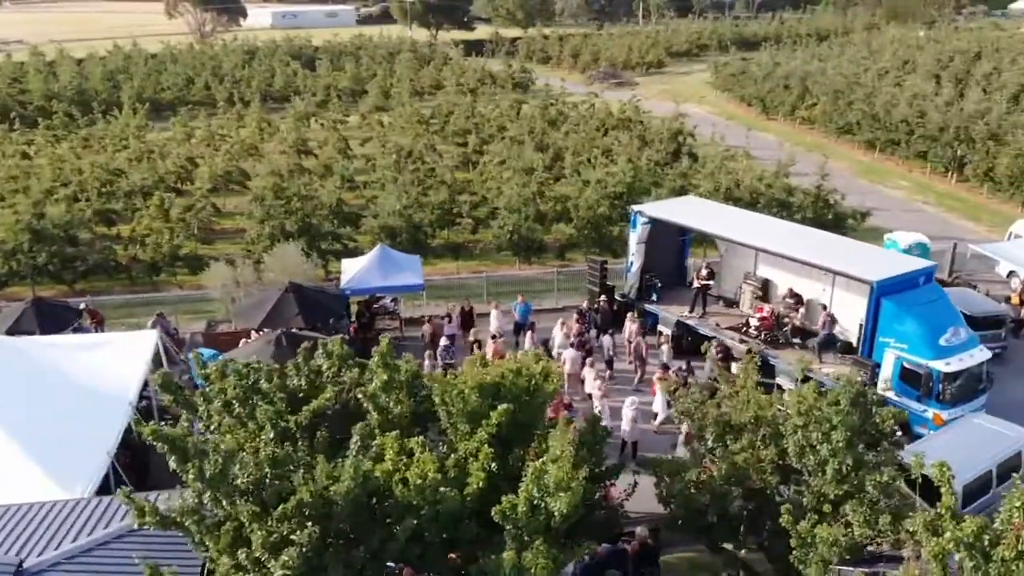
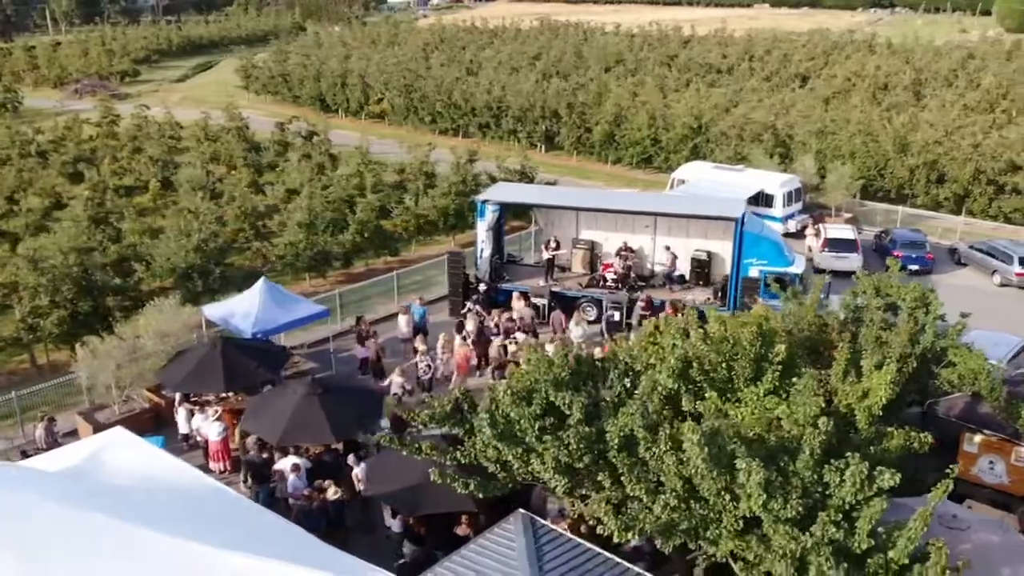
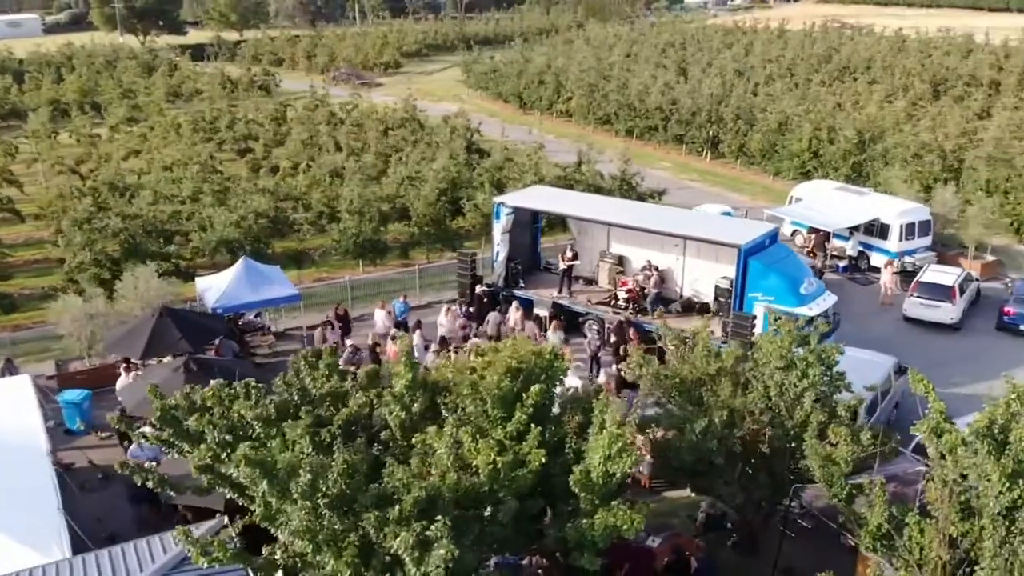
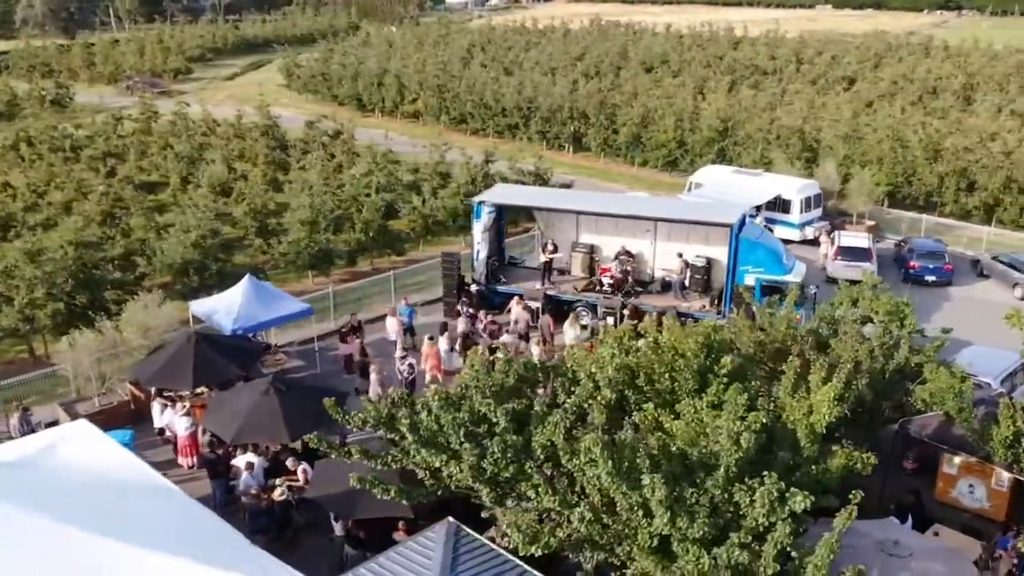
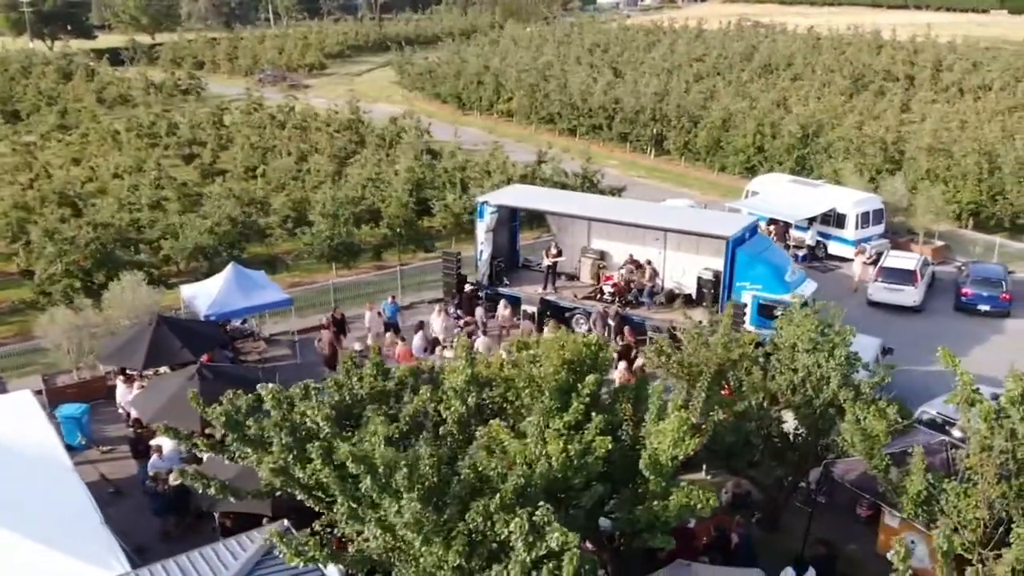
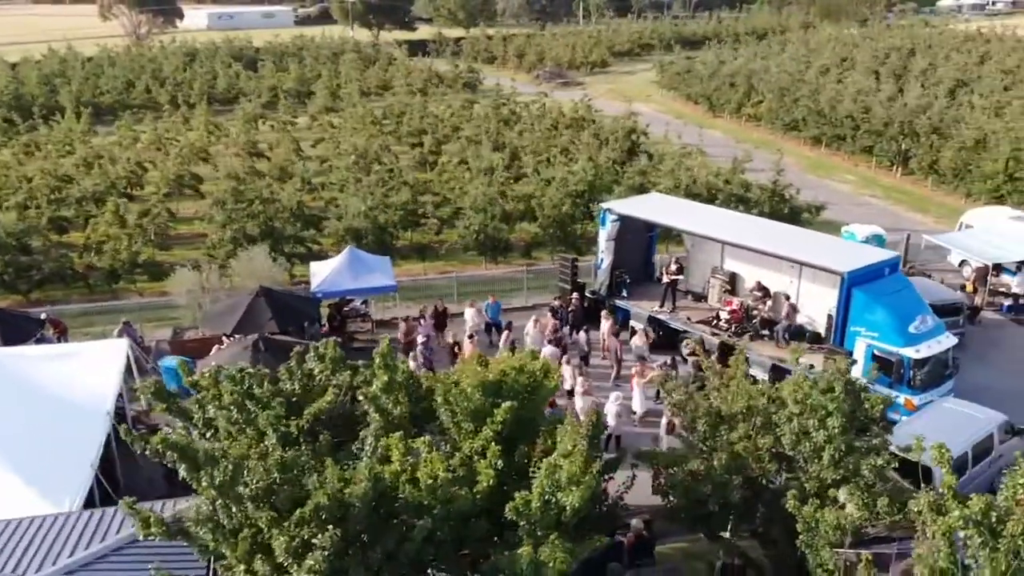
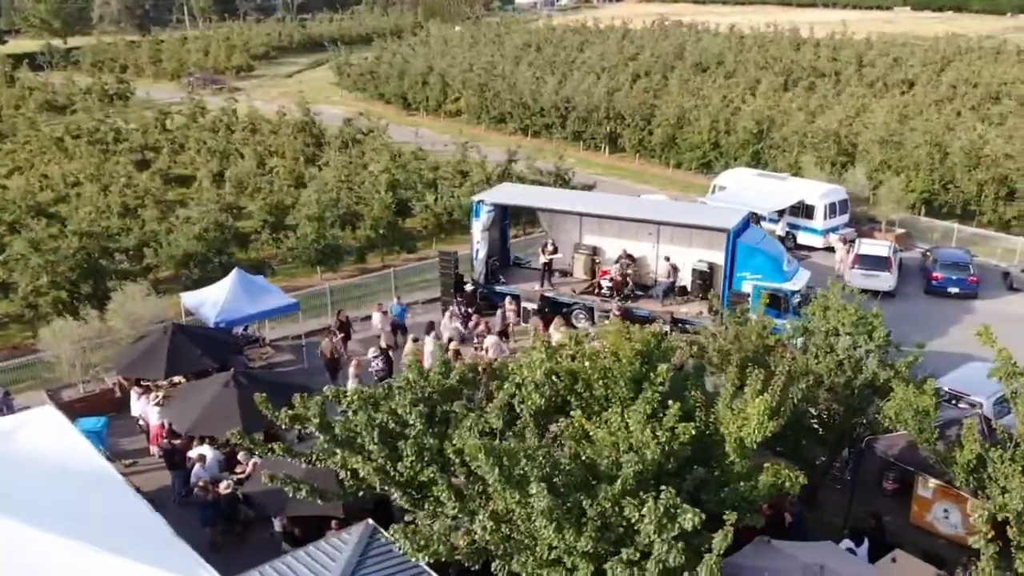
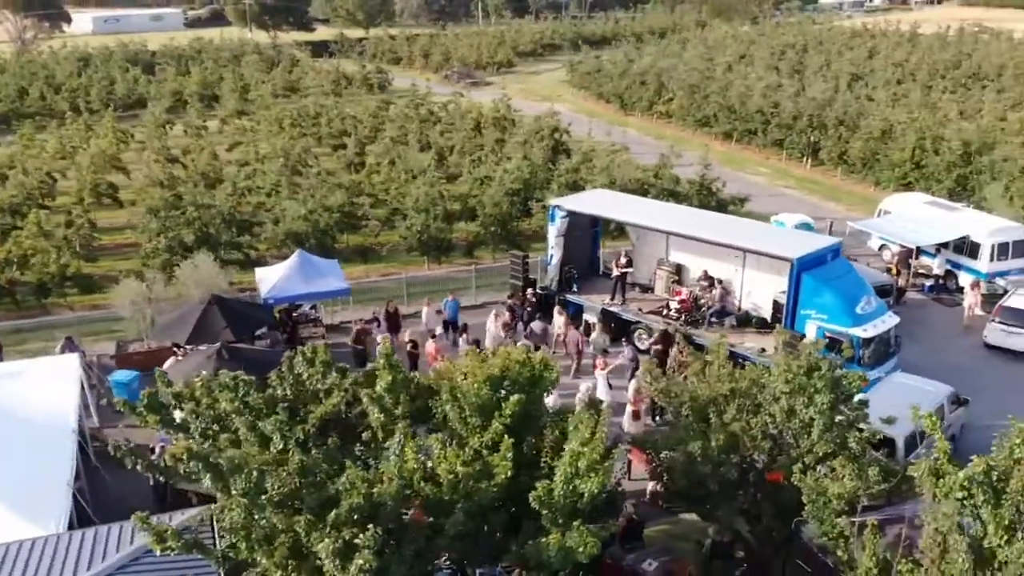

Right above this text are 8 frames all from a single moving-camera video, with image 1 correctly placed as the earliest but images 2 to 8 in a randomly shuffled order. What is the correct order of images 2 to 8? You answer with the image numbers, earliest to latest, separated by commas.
6, 8, 3, 5, 7, 4, 2
